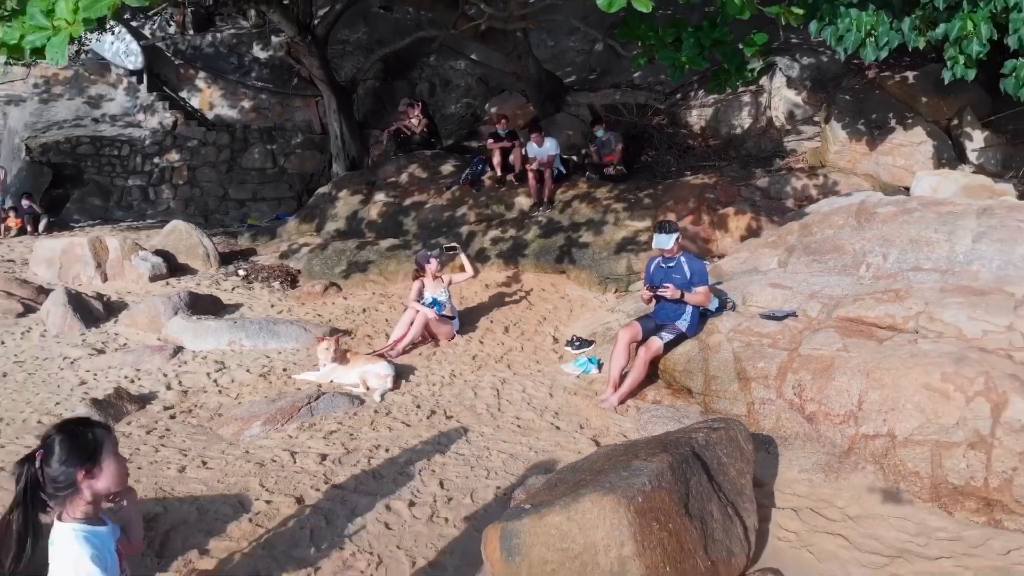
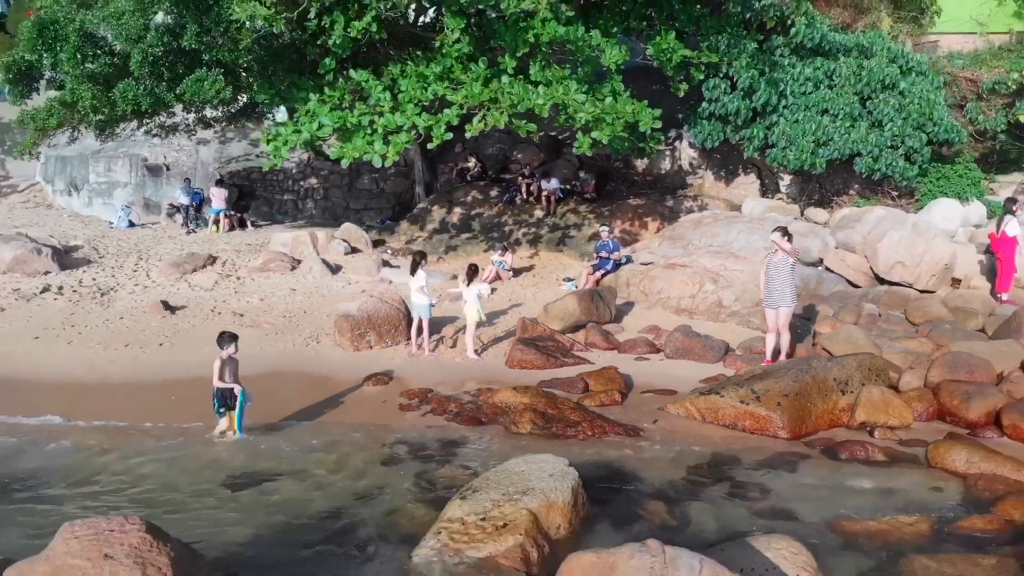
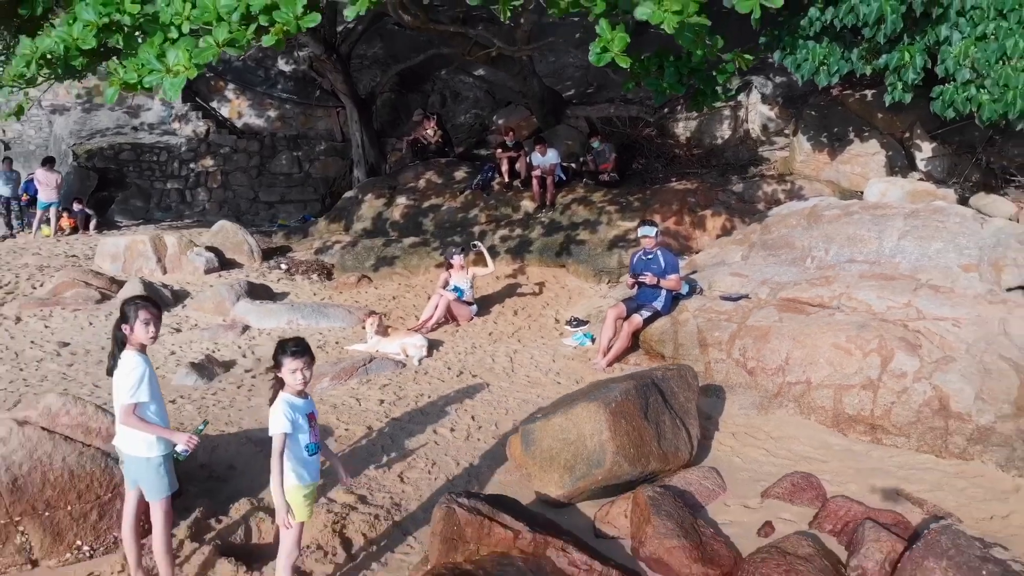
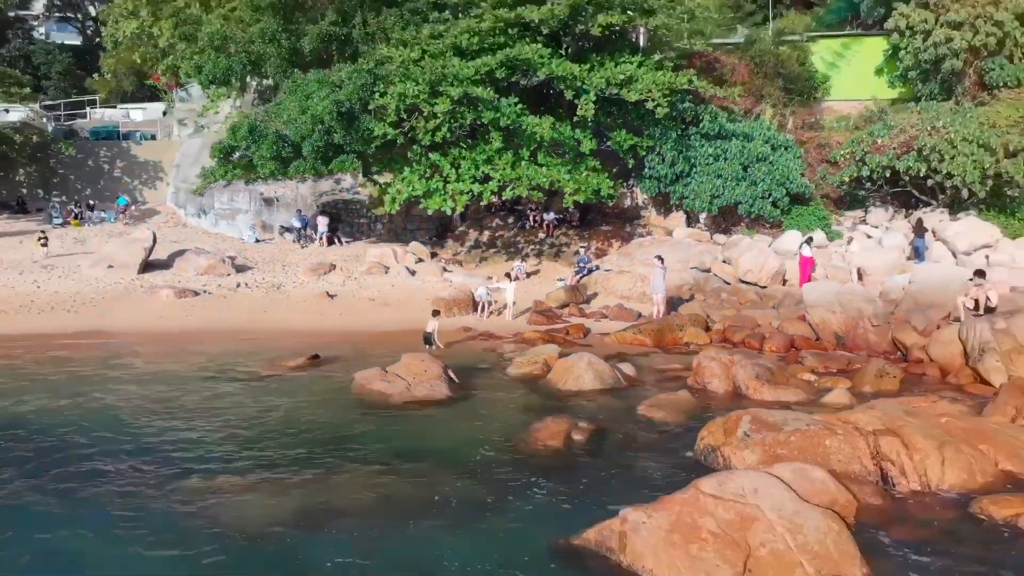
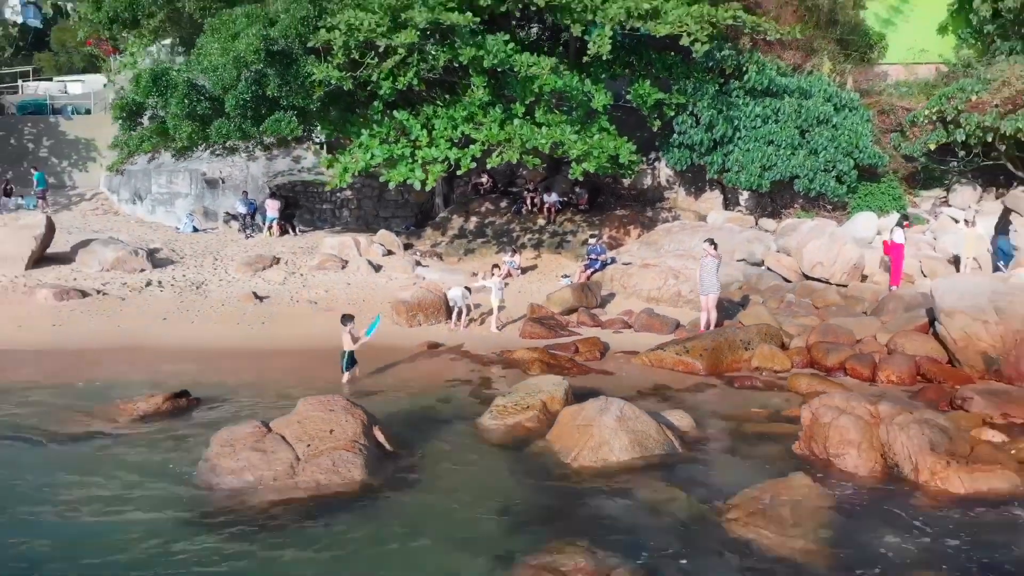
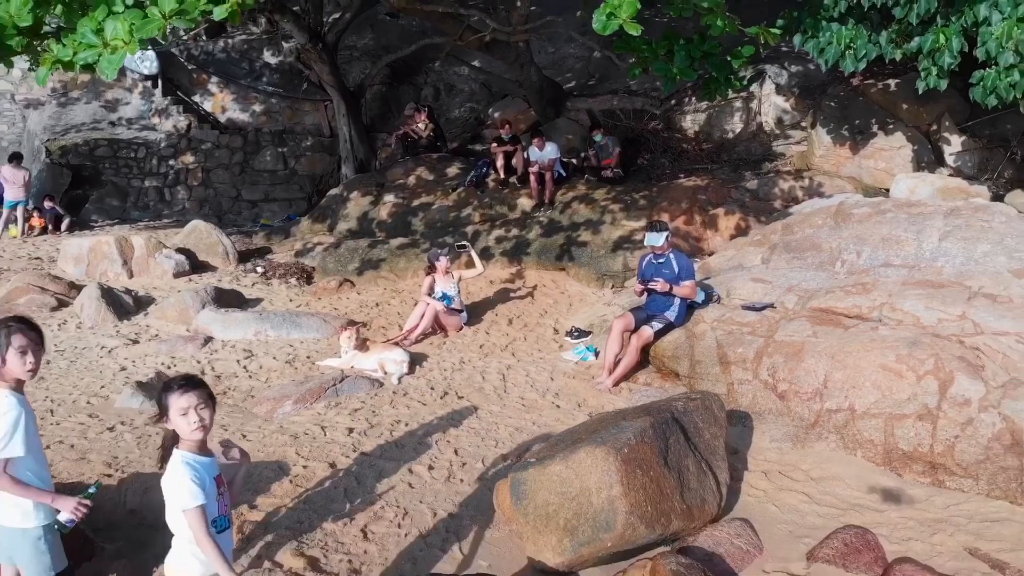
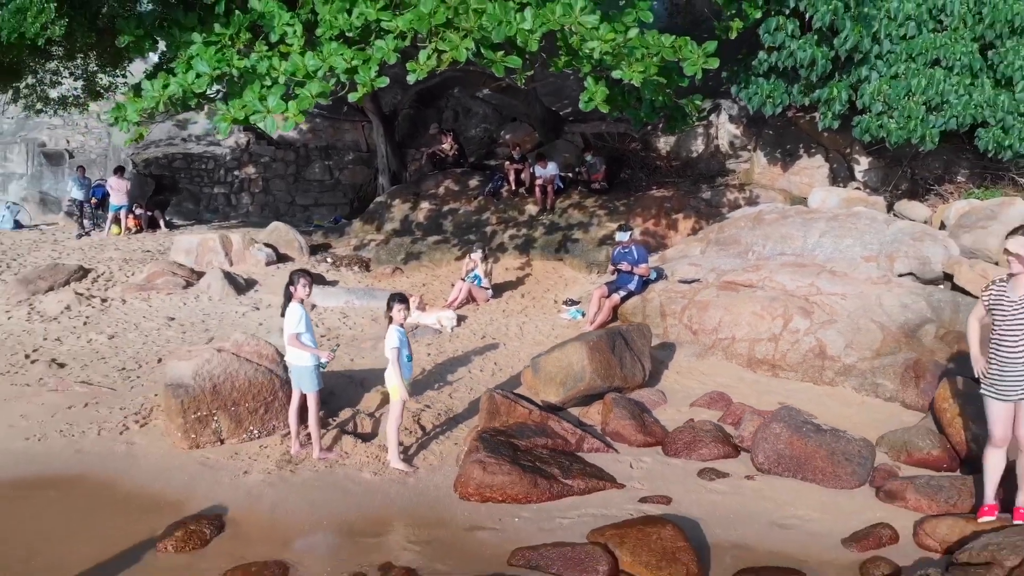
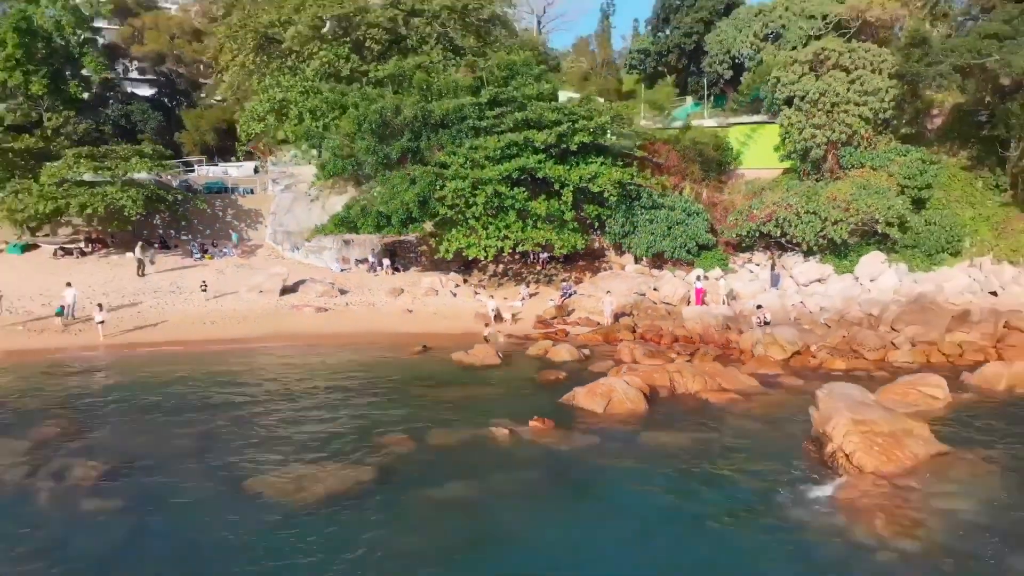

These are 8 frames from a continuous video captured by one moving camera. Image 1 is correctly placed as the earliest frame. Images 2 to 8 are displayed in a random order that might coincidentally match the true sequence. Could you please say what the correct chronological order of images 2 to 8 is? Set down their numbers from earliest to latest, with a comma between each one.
6, 3, 7, 2, 5, 4, 8
